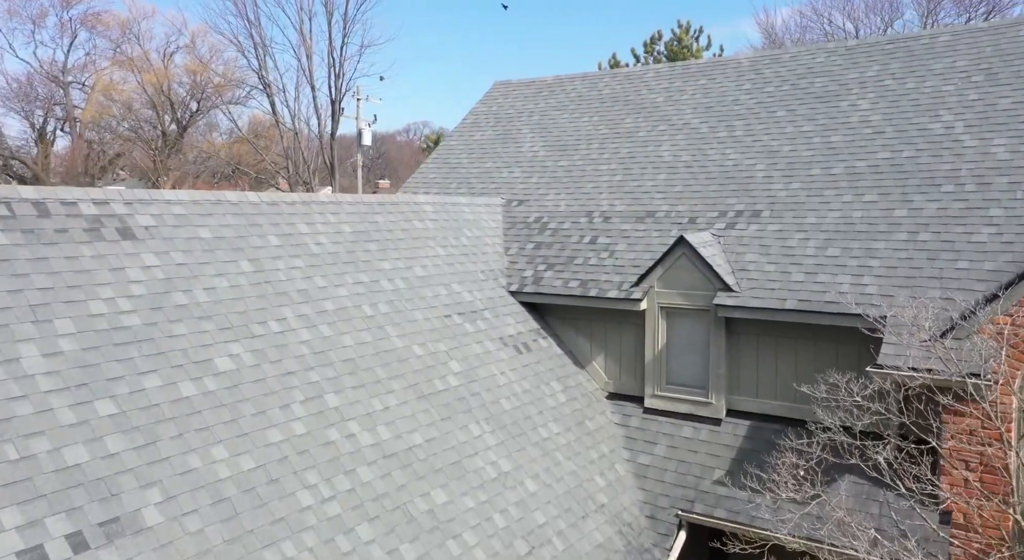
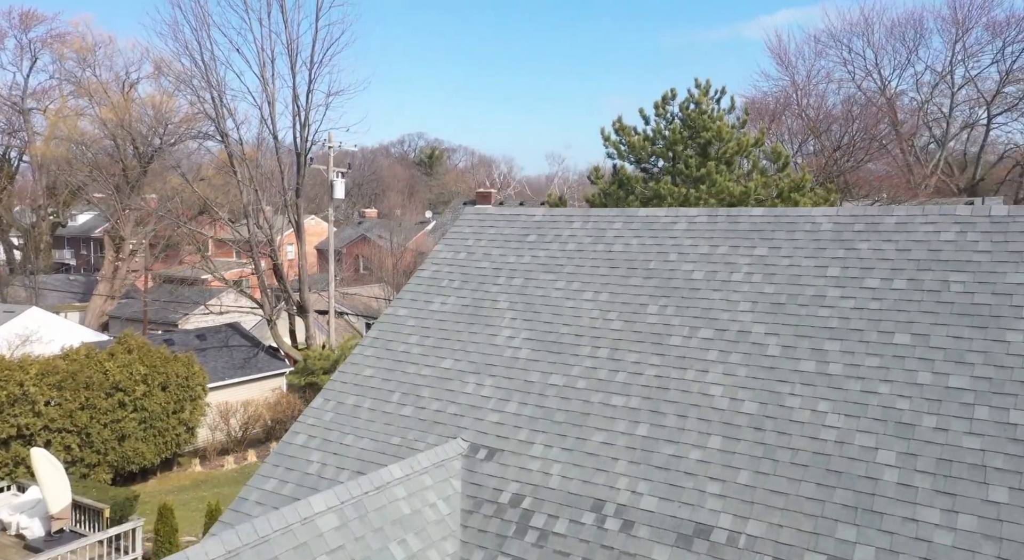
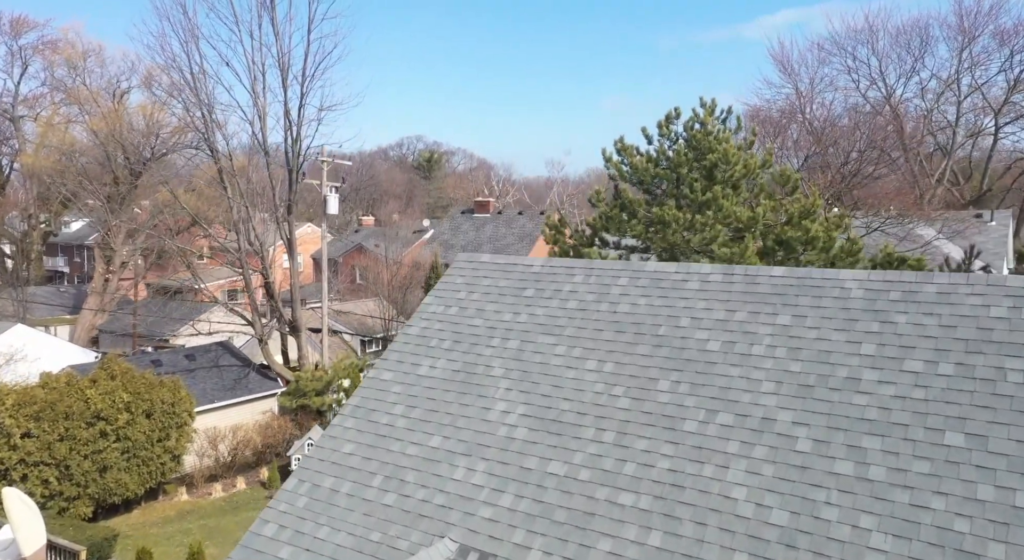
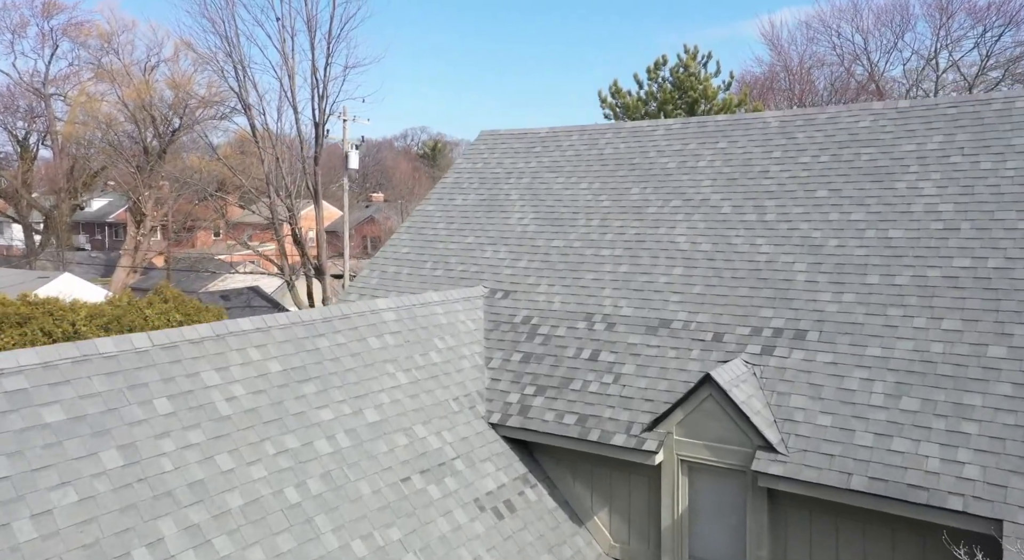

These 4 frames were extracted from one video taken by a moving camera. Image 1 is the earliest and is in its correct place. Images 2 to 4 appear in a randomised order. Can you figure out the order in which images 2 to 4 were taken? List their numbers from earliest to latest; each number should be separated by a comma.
4, 2, 3
